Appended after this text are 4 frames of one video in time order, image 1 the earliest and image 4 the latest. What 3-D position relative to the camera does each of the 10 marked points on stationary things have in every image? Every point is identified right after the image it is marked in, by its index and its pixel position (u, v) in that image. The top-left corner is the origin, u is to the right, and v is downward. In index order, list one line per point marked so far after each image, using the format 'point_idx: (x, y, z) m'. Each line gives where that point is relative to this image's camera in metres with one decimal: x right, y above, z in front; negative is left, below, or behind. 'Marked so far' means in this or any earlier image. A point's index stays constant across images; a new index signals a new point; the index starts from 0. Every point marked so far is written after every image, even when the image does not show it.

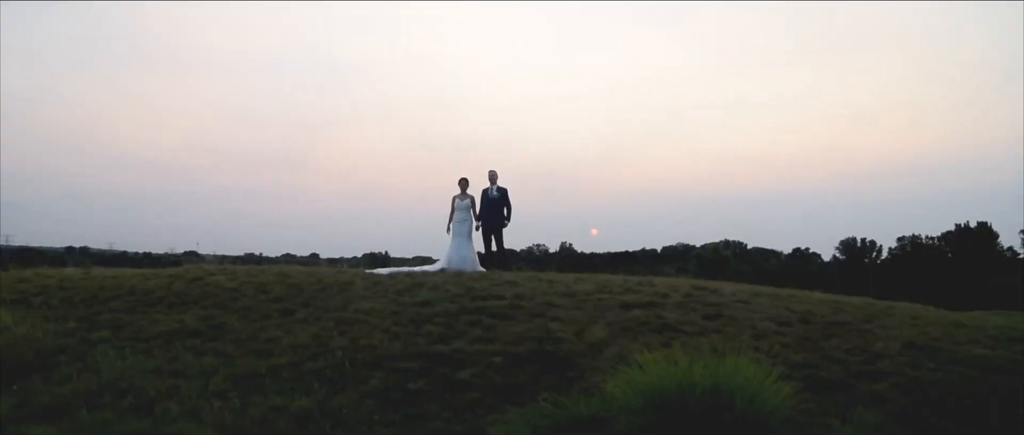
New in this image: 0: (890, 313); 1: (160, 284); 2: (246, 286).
0: (+5.7, -1.4, +12.2) m
1: (-6.2, -1.2, +14.5) m
2: (-4.5, -1.2, +14.0) m
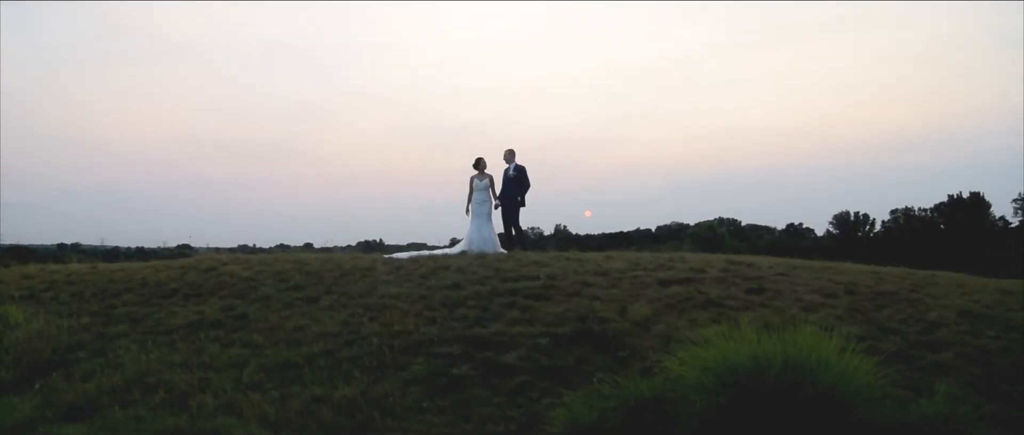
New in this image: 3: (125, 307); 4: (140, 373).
0: (+6.2, -0.9, +12.0) m
1: (-5.8, -1.0, +13.9) m
2: (-4.1, -0.9, +13.4) m
3: (-5.9, -1.4, +12.4) m
4: (-4.6, -1.9, +9.9) m
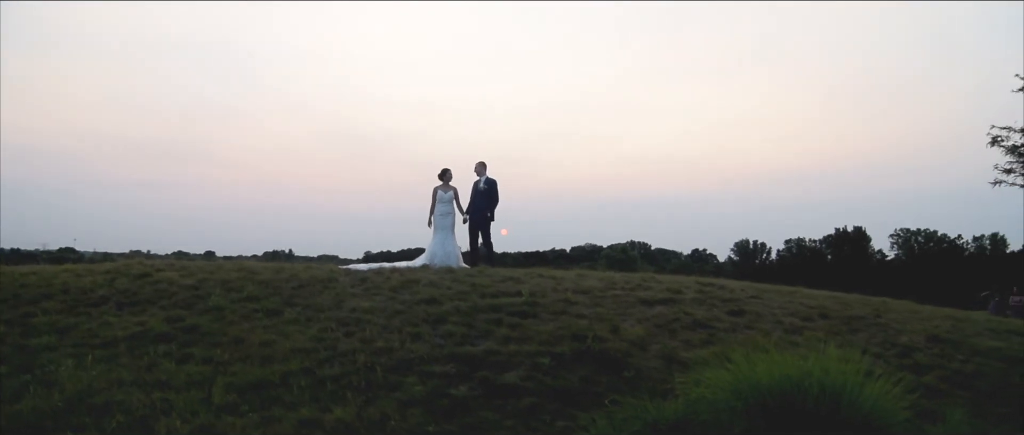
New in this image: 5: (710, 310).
0: (+5.8, -1.4, +12.5) m
1: (-6.3, -1.0, +12.5) m
2: (-4.6, -1.0, +12.3) m
3: (-6.3, -1.3, +11.1) m
4: (-4.6, -1.9, +8.7) m
5: (+2.7, -1.3, +11.2) m
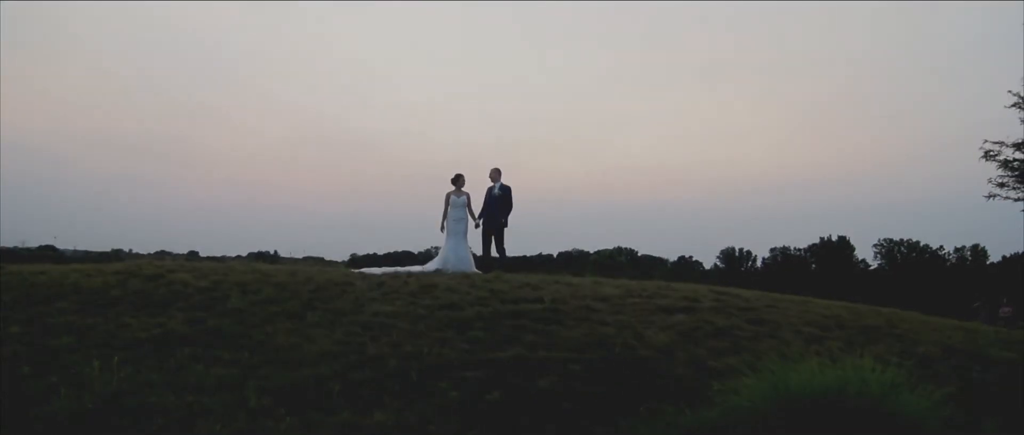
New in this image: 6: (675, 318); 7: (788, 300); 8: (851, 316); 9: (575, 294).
0: (+6.0, -1.6, +12.7) m
1: (-6.1, -1.0, +12.4) m
2: (-4.3, -1.0, +12.2) m
3: (-6.0, -1.3, +10.9) m
4: (-4.2, -1.9, +8.6) m
5: (+3.0, -1.4, +11.4) m
6: (+2.2, -1.4, +11.2) m
7: (+4.3, -1.3, +12.9) m
8: (+5.0, -1.5, +12.2) m
9: (+0.9, -1.1, +11.9) m
